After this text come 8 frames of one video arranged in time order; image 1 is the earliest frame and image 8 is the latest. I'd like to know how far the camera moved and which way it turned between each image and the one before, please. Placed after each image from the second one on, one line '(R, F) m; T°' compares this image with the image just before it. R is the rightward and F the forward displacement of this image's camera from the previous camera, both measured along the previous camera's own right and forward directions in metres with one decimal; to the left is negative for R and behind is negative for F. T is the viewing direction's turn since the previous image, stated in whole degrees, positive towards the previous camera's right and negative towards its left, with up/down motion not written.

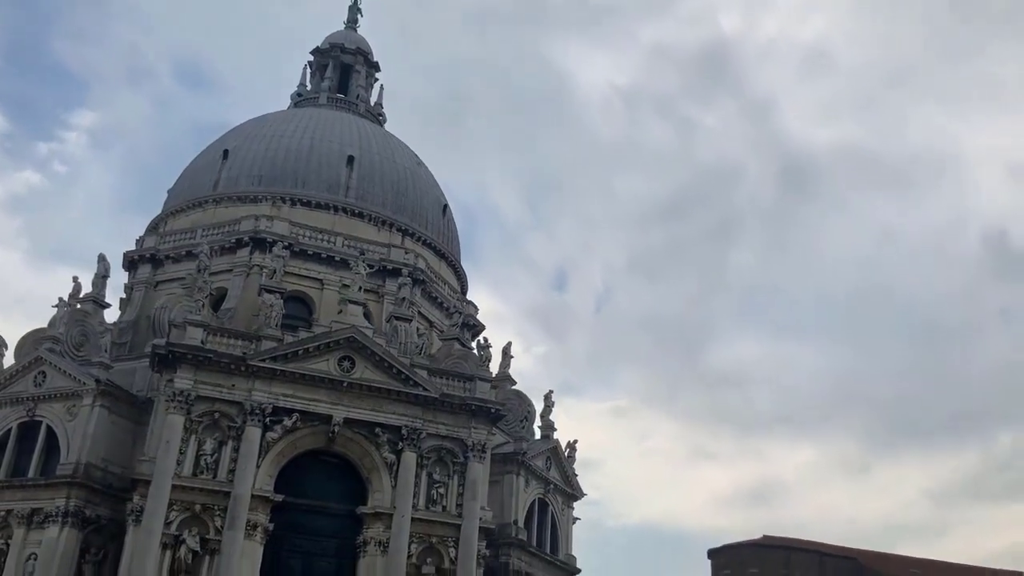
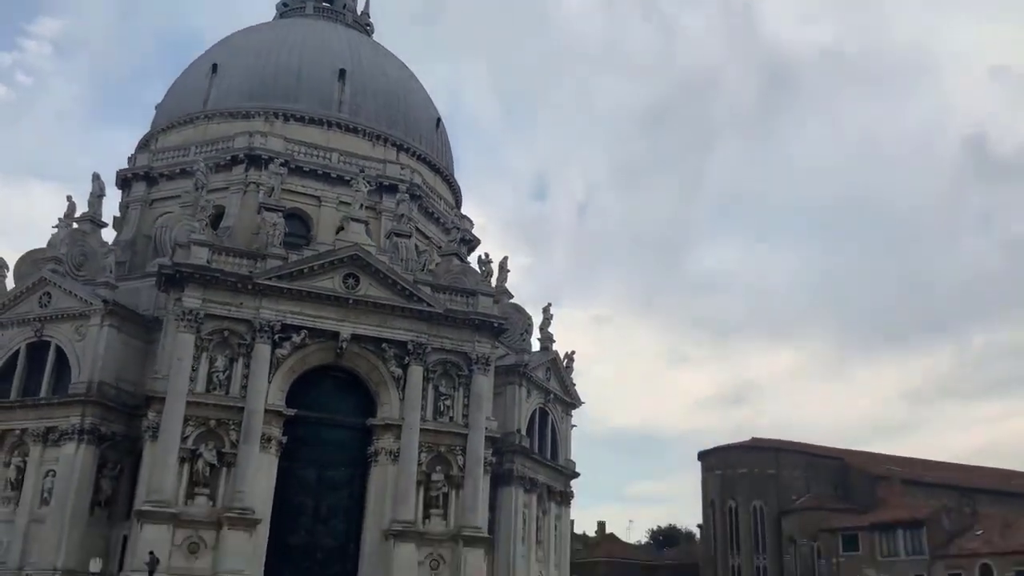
(-1.0, -0.4) m; +1°
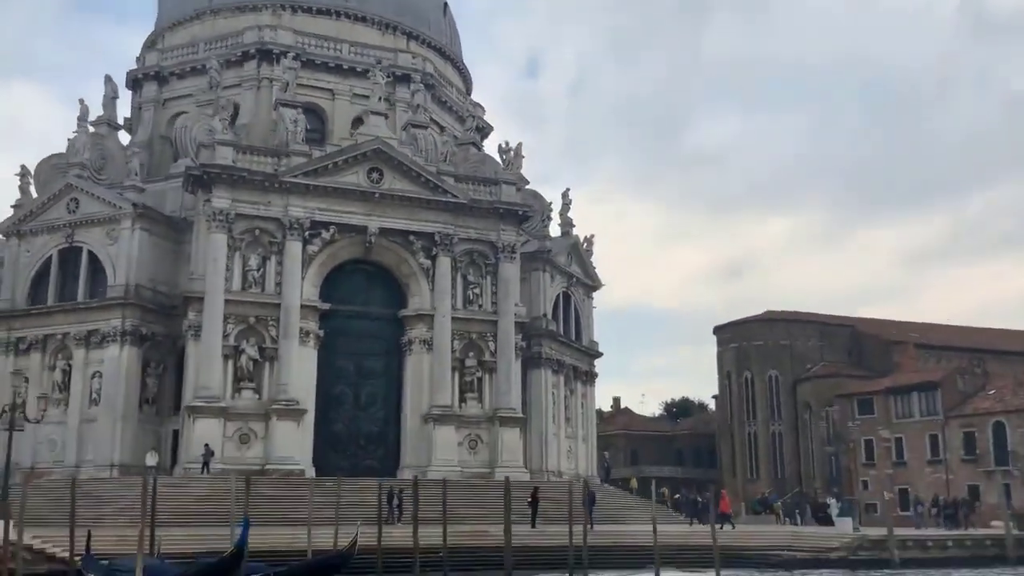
(-1.1, -0.5) m; 0°
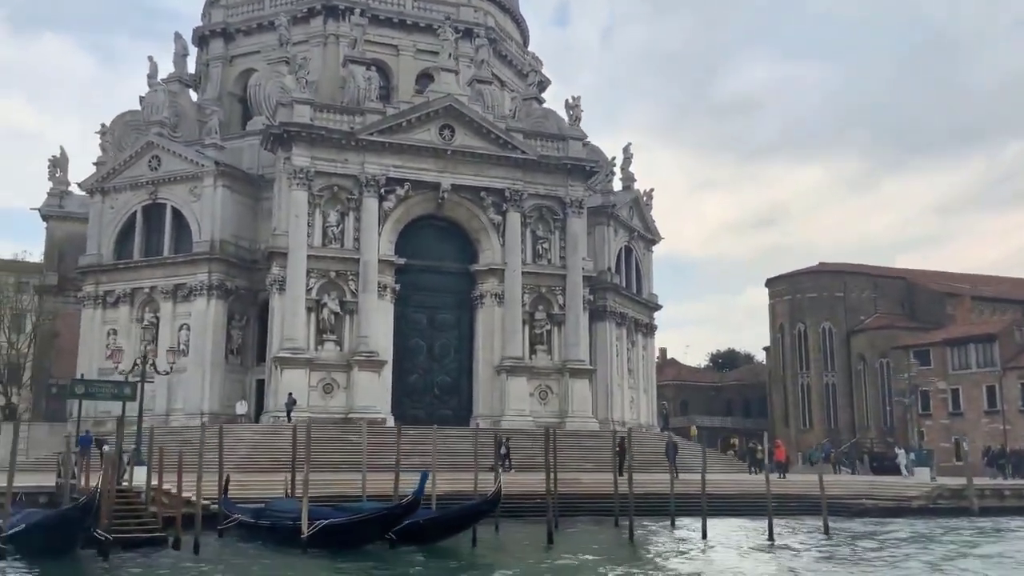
(-1.6, -0.9) m; -2°
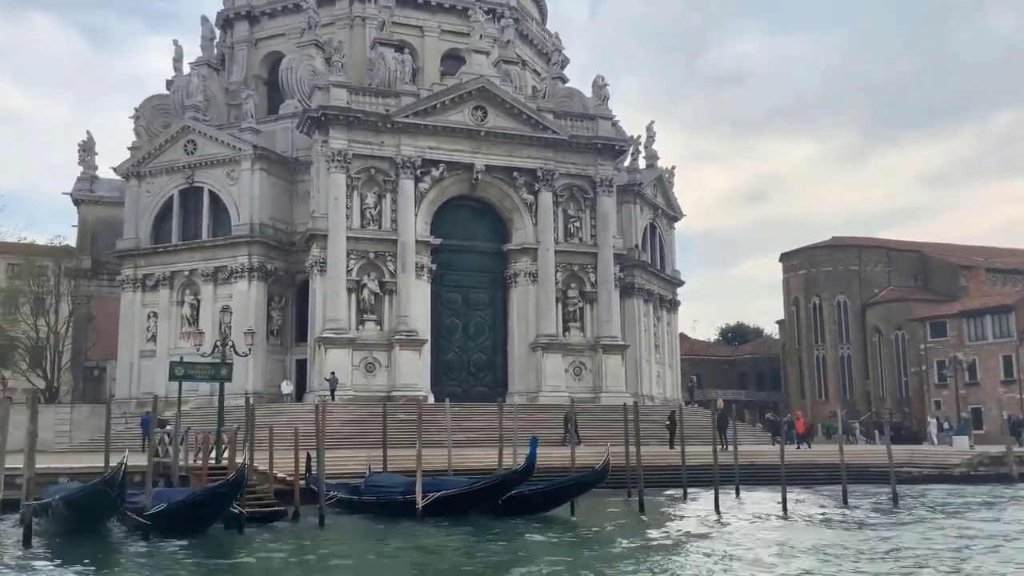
(-1.7, -0.7) m; +1°
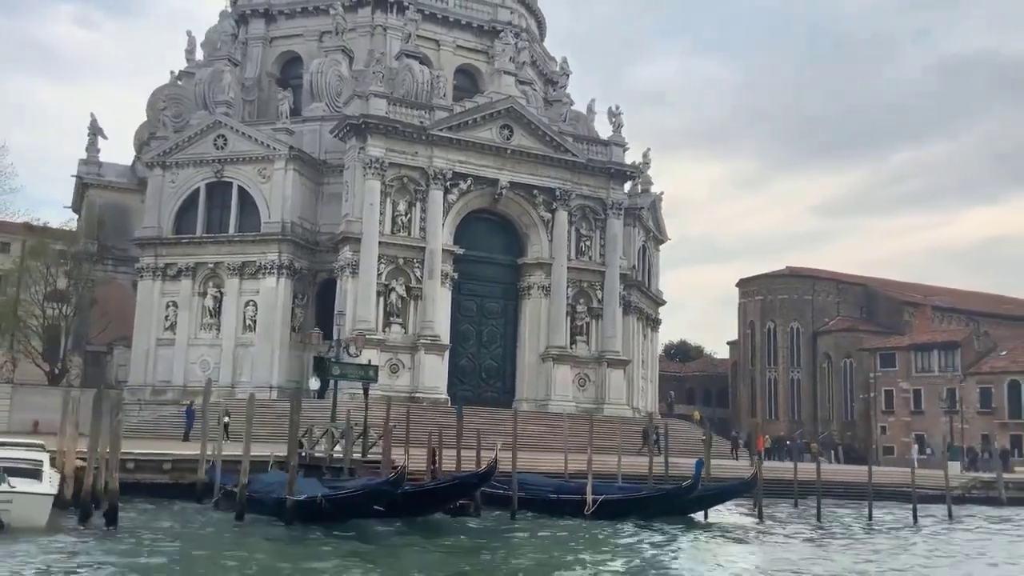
(-4.8, -1.7) m; +6°
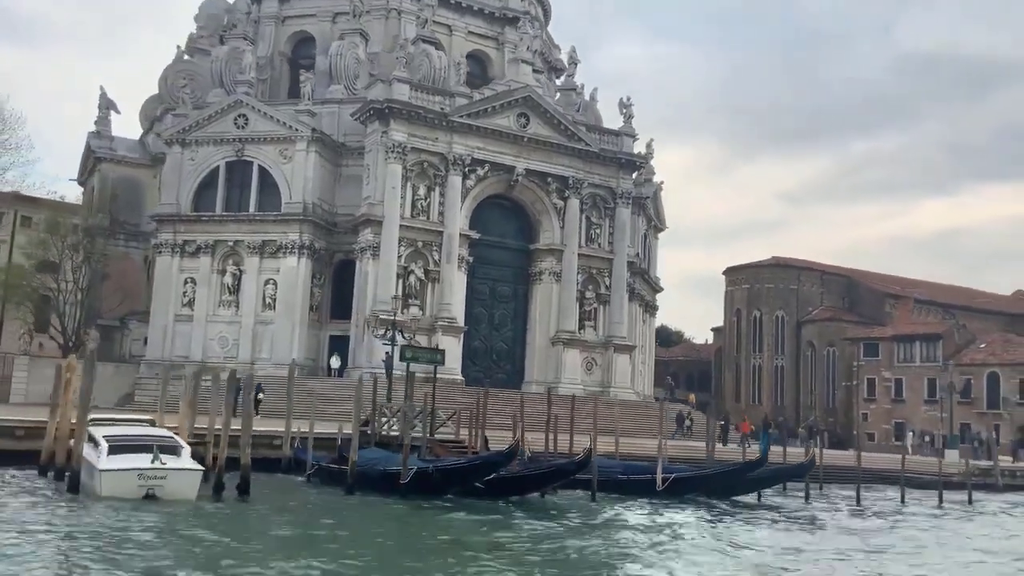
(-2.2, -1.0) m; +2°
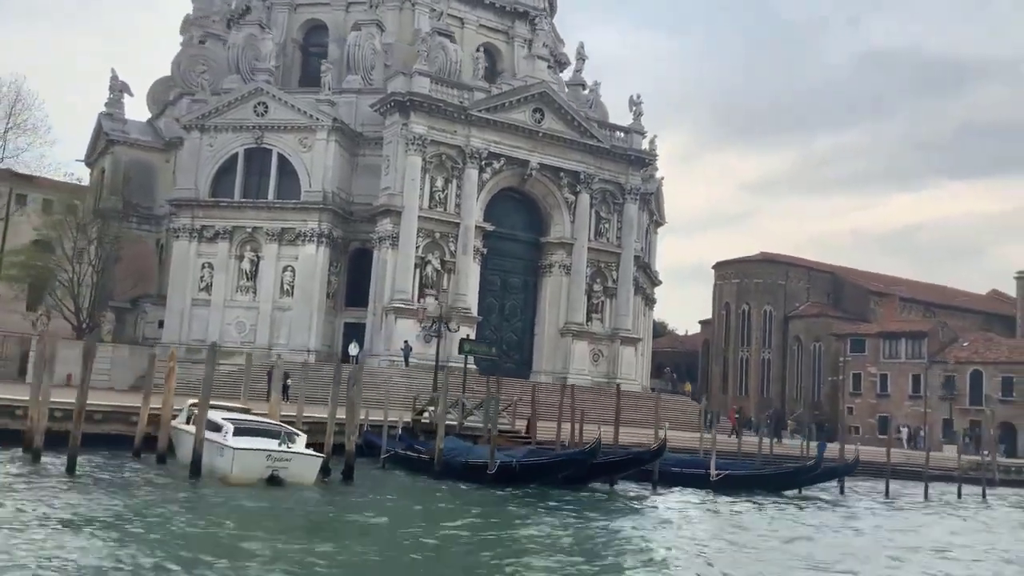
(-2.0, -0.9) m; +2°
